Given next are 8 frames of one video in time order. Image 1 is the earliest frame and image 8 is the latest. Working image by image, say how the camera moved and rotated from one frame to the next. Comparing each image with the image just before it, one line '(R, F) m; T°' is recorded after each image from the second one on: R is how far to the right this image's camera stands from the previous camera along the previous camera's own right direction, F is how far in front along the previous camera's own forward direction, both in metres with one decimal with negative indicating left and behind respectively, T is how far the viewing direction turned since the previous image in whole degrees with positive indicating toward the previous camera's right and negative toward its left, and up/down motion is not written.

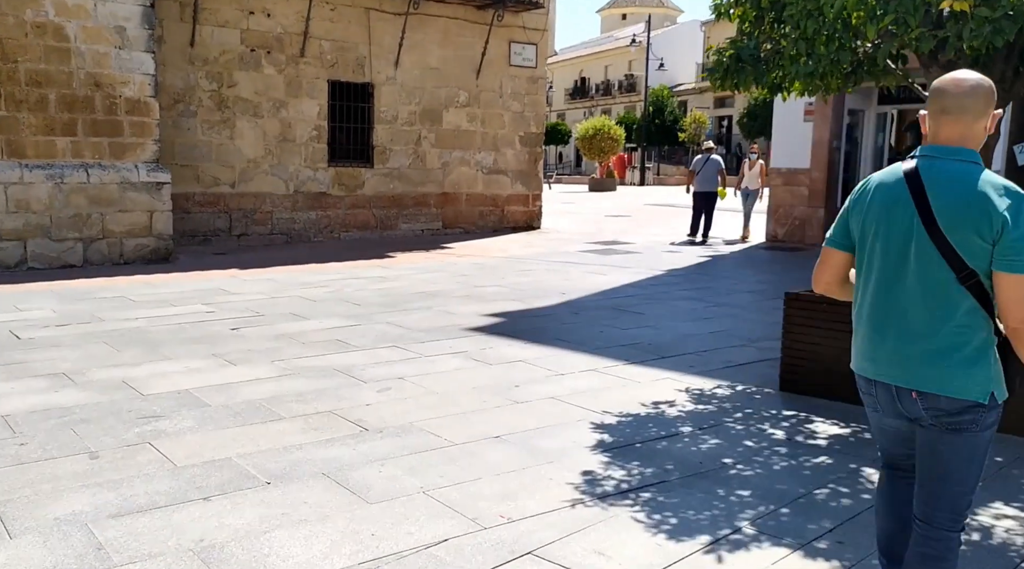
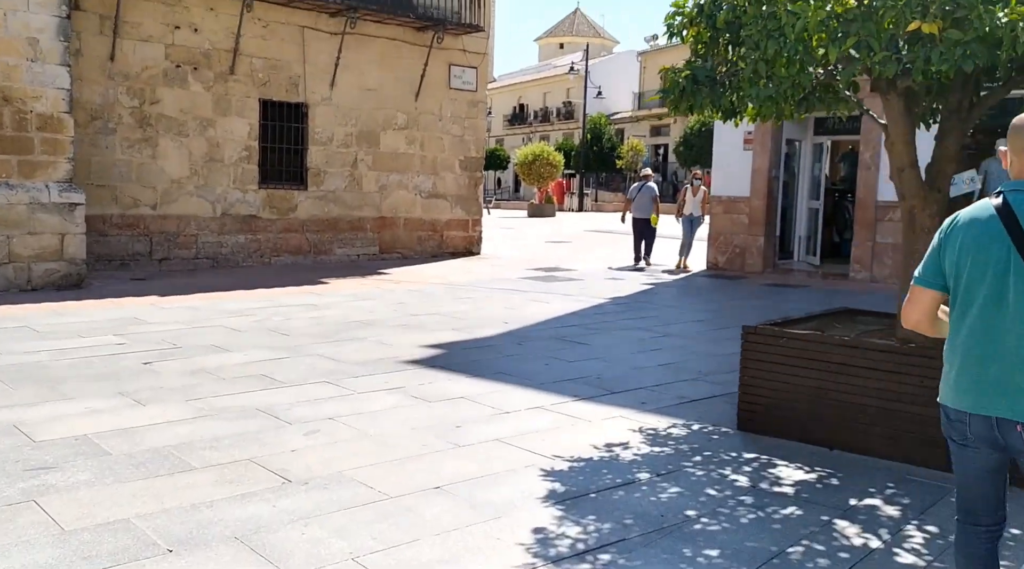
(0.0, +0.4) m; +4°
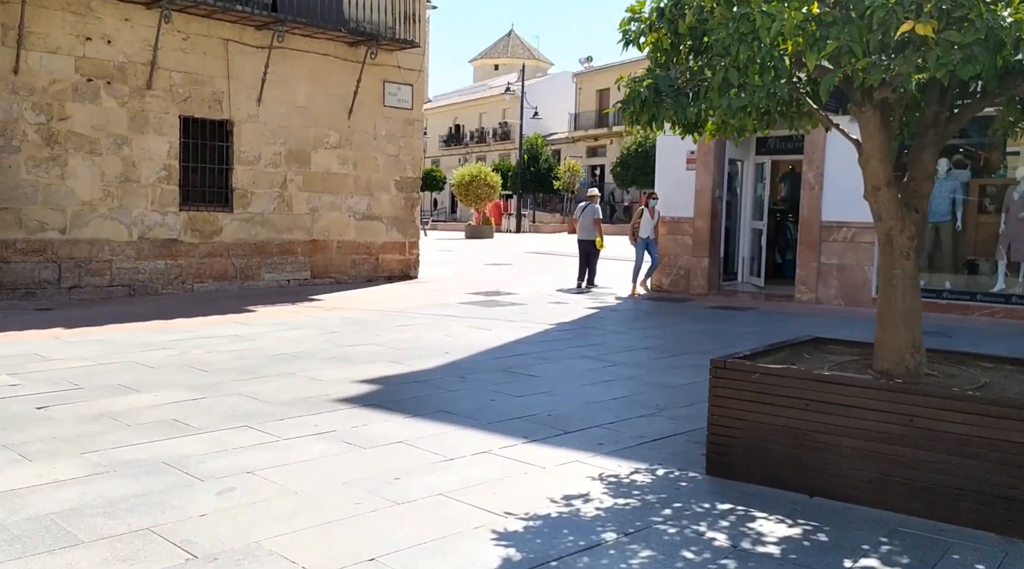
(0.0, +0.6) m; +4°
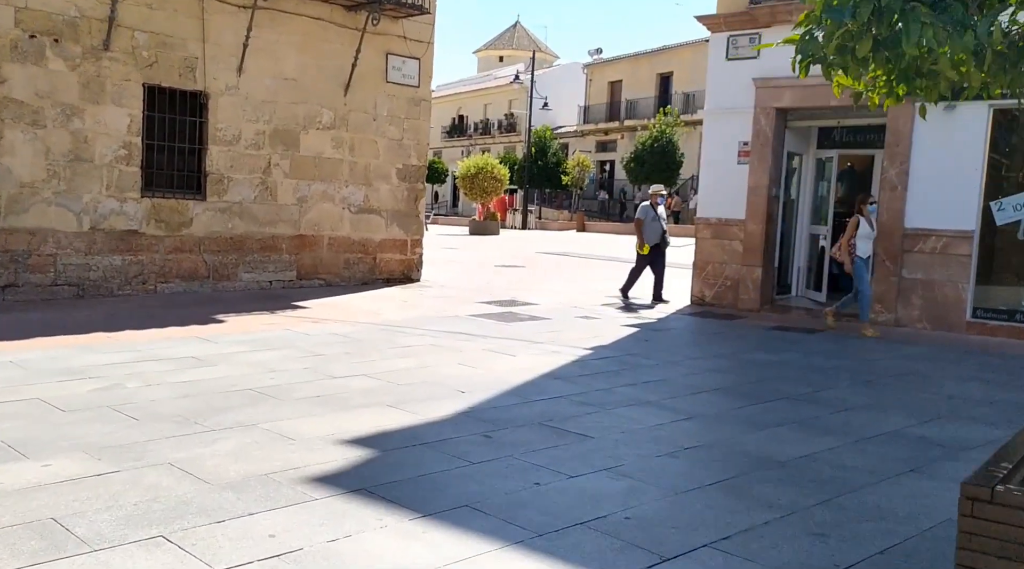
(-0.3, +2.1) m; 0°
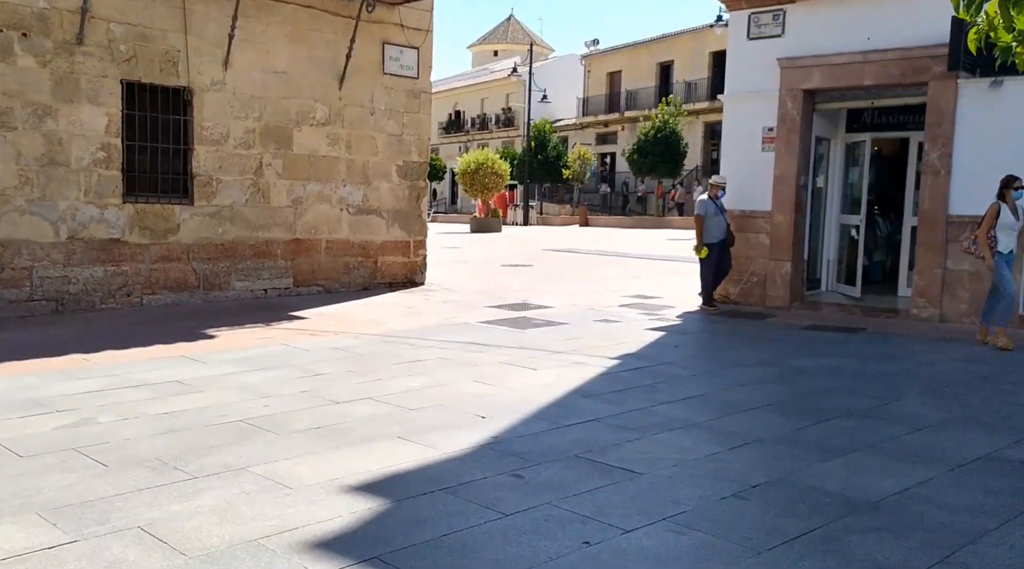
(-0.1, +0.8) m; 0°
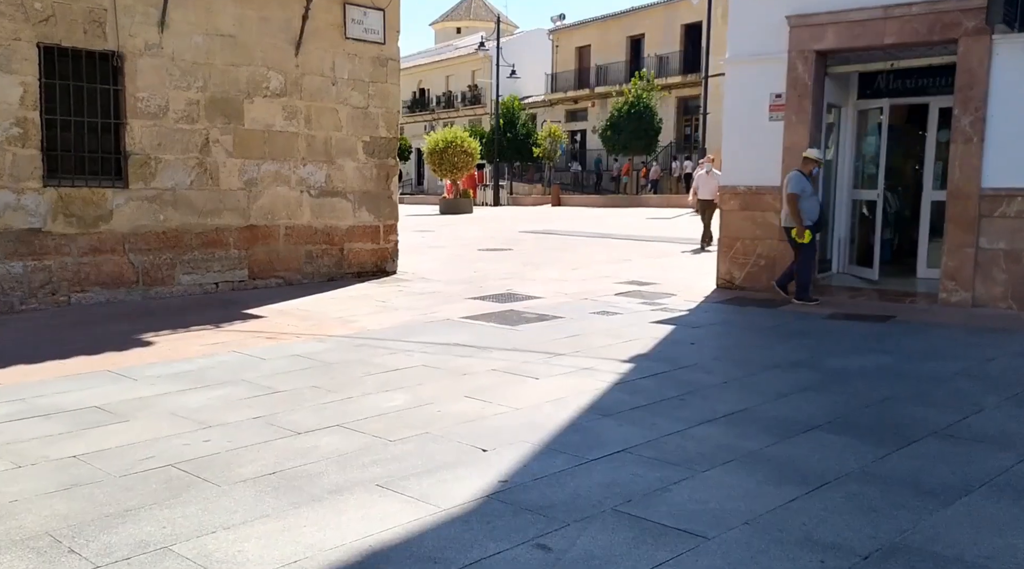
(-0.2, +1.3) m; +2°
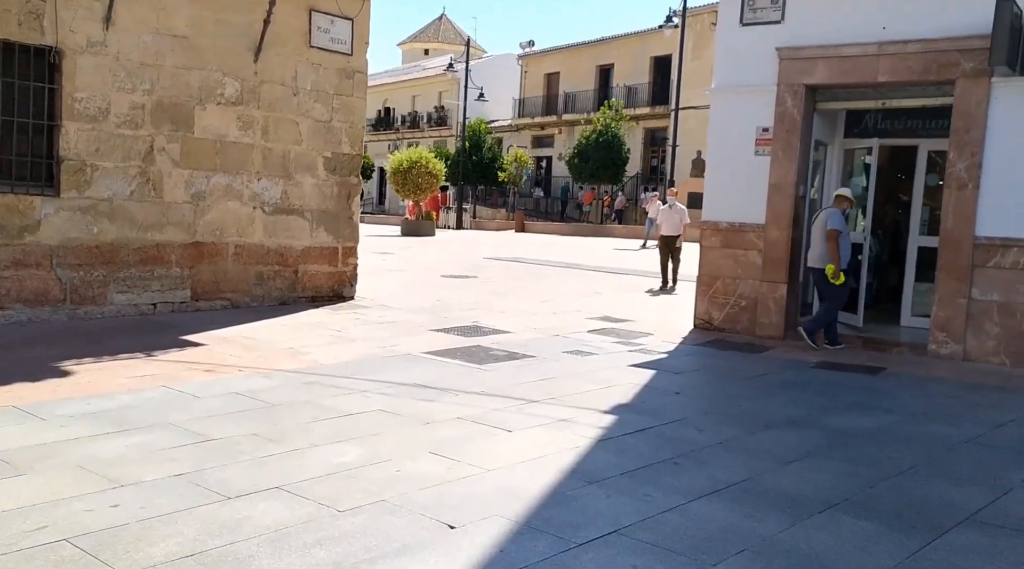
(-0.1, +0.7) m; +2°
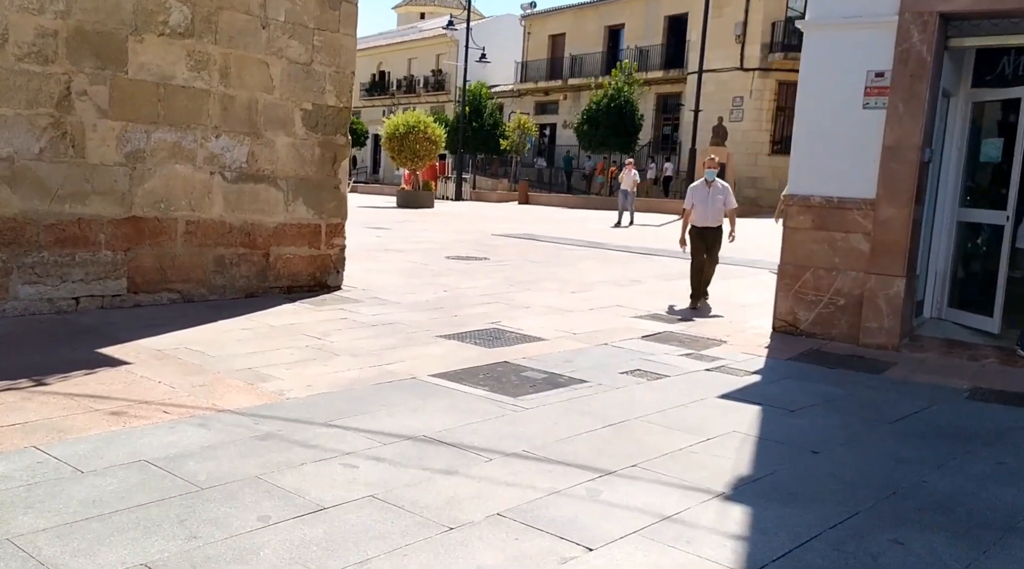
(-0.3, +2.4) m; 0°
